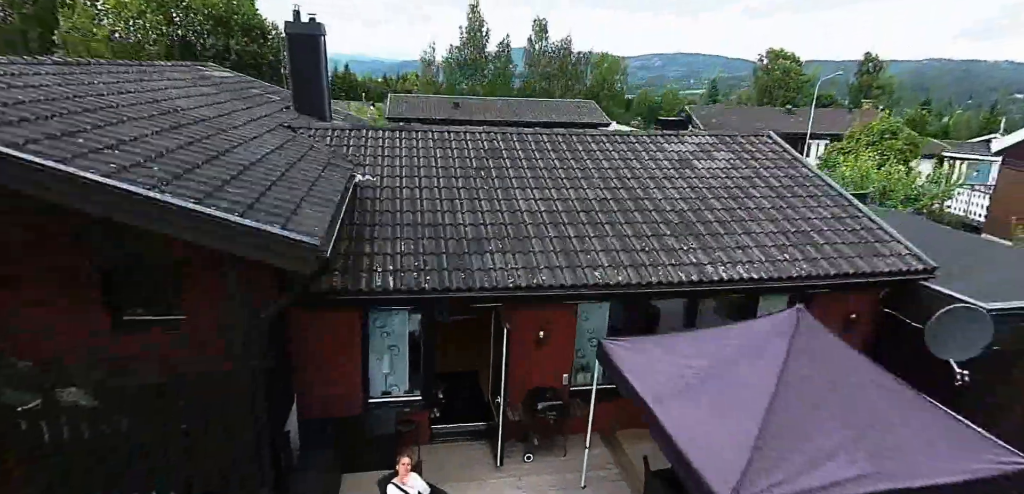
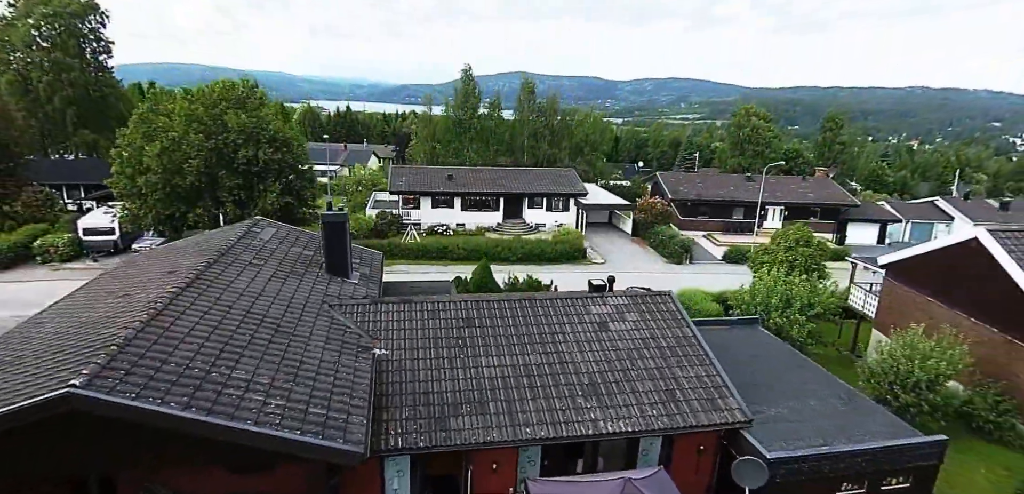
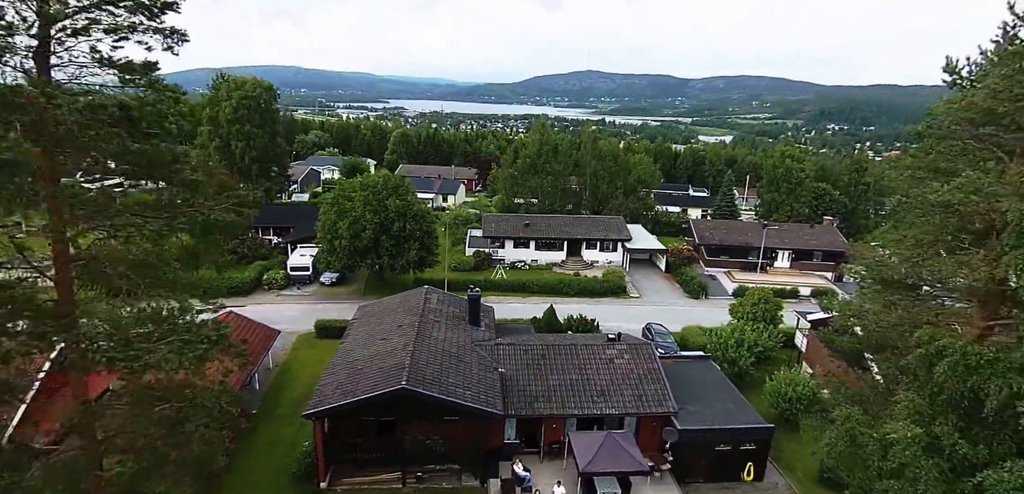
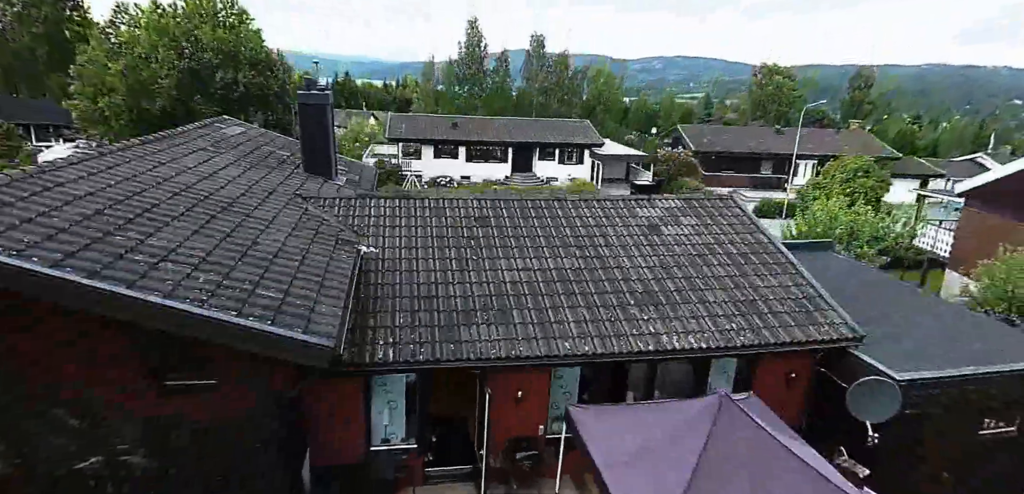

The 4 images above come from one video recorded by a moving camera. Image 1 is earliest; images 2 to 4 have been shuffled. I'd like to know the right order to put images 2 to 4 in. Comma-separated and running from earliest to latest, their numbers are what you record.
4, 2, 3
